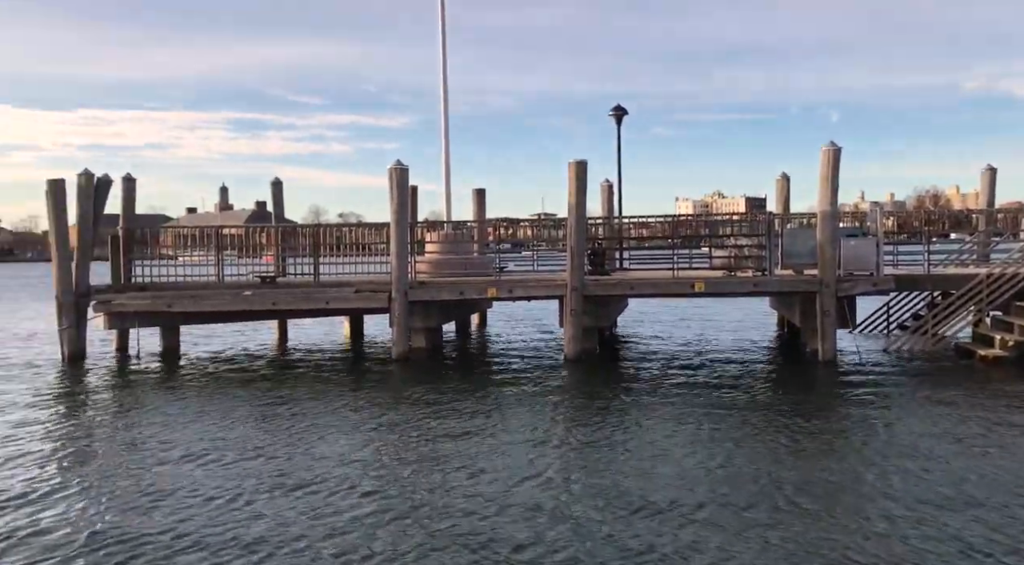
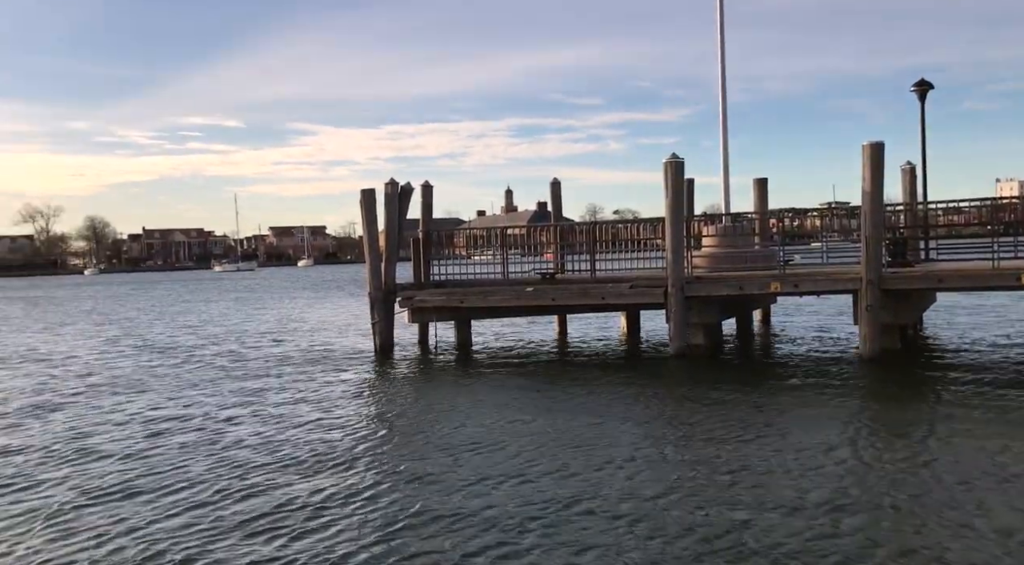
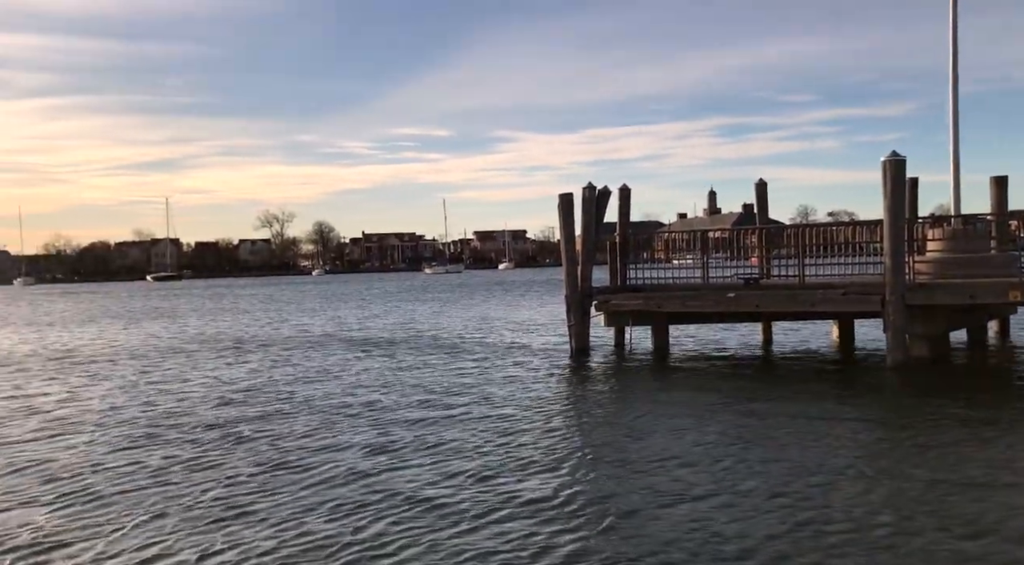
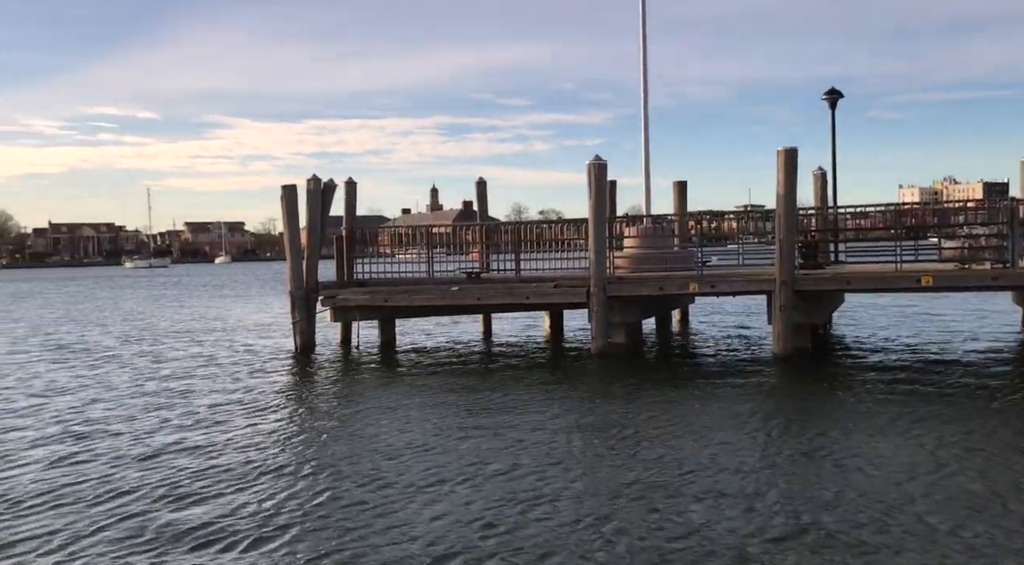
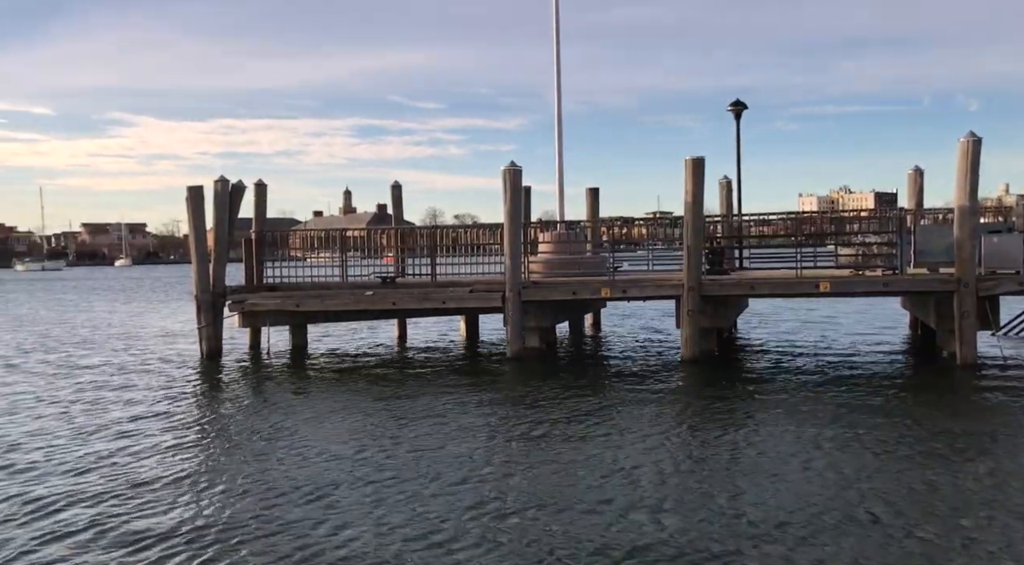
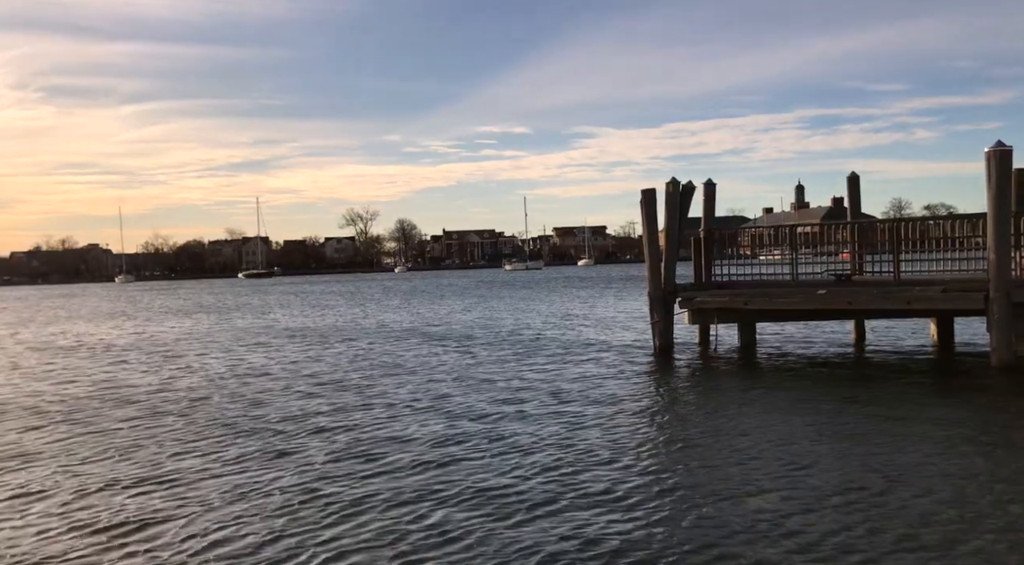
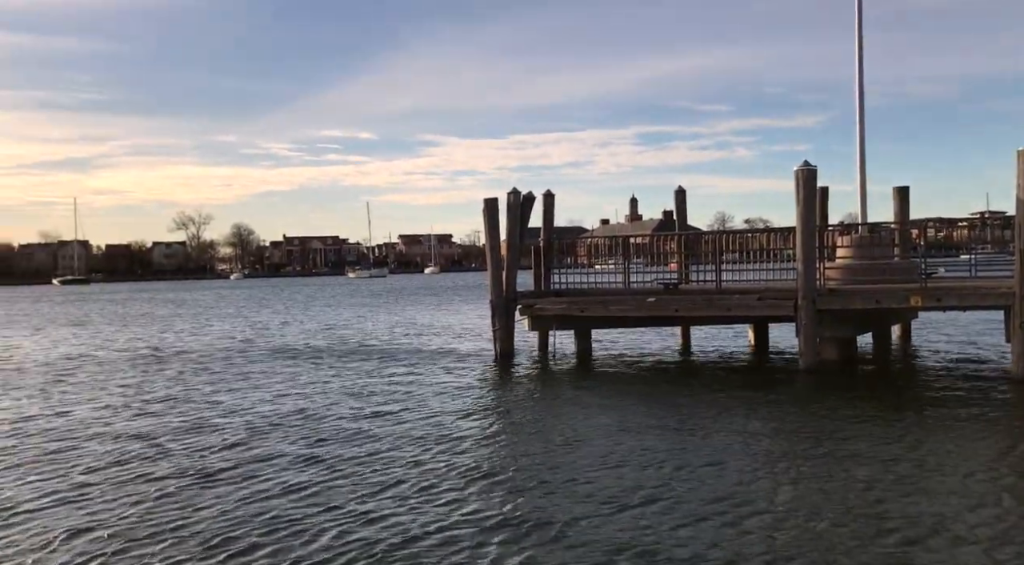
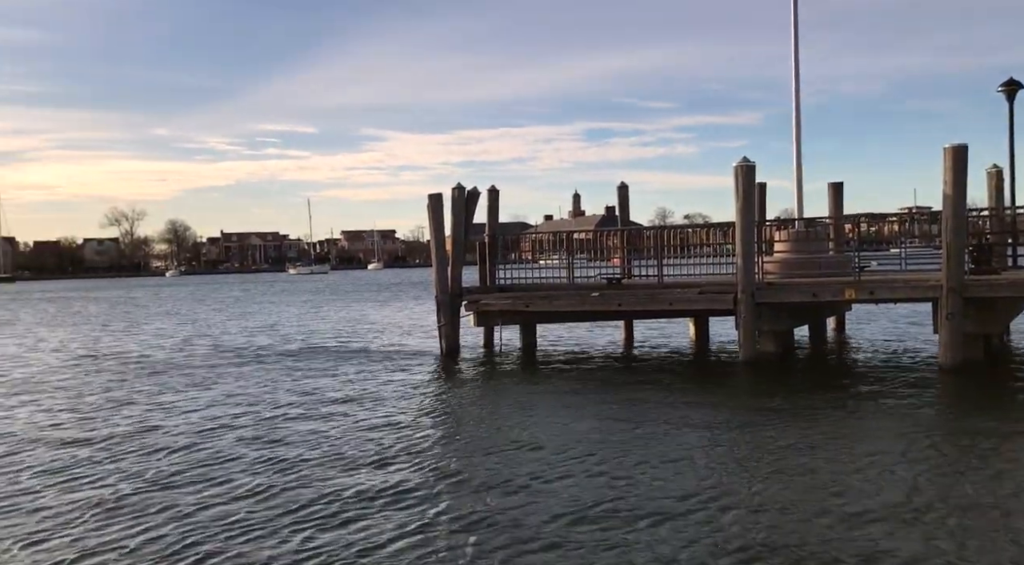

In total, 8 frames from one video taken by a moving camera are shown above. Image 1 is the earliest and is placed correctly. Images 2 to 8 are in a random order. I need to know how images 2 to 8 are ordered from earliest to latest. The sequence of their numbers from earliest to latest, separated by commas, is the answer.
5, 4, 2, 8, 7, 3, 6
